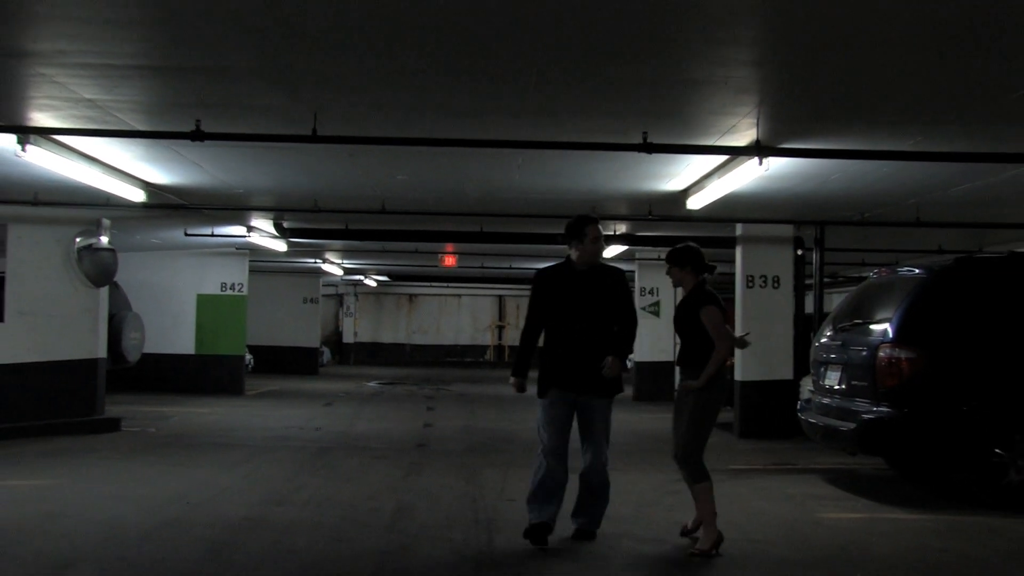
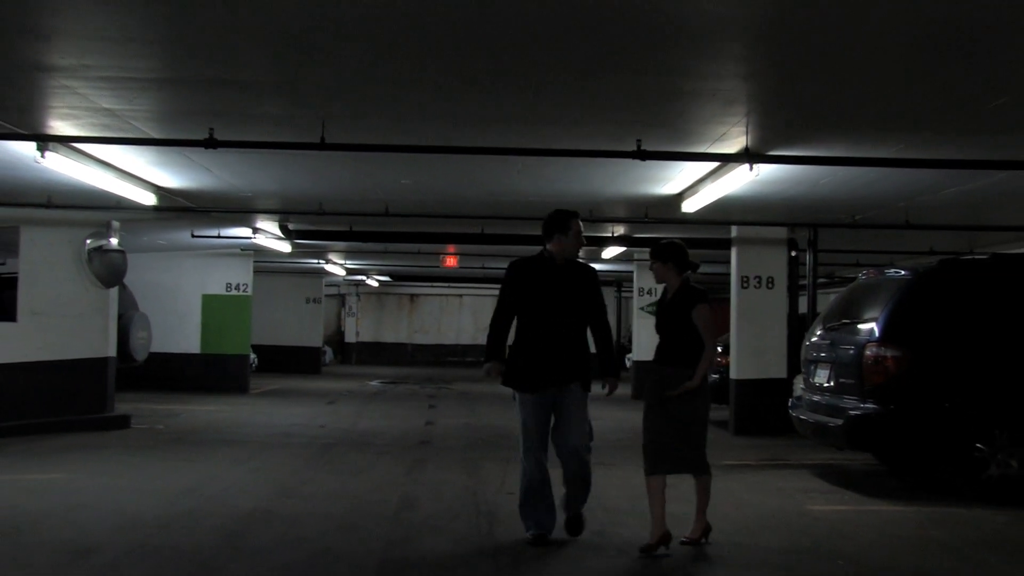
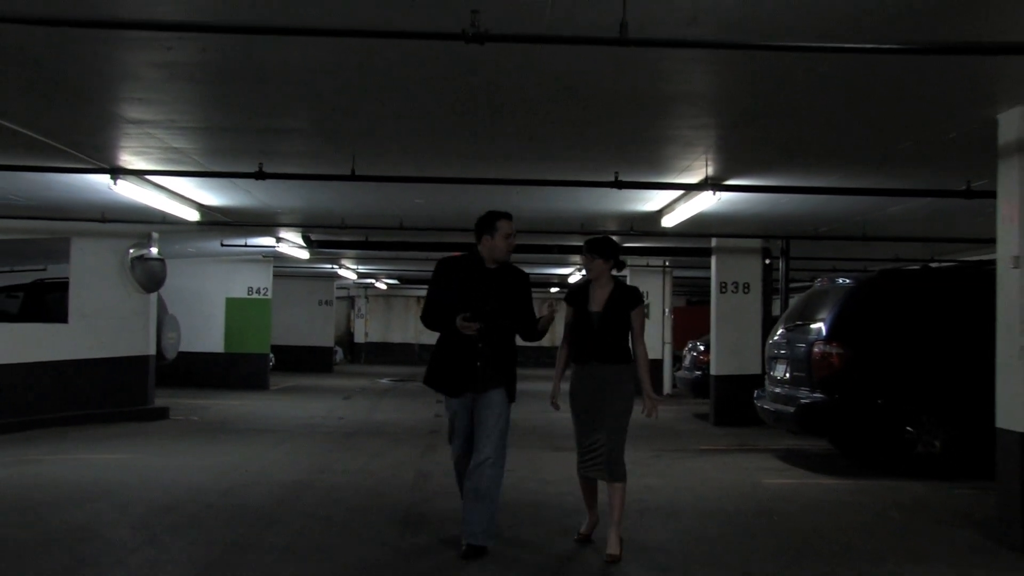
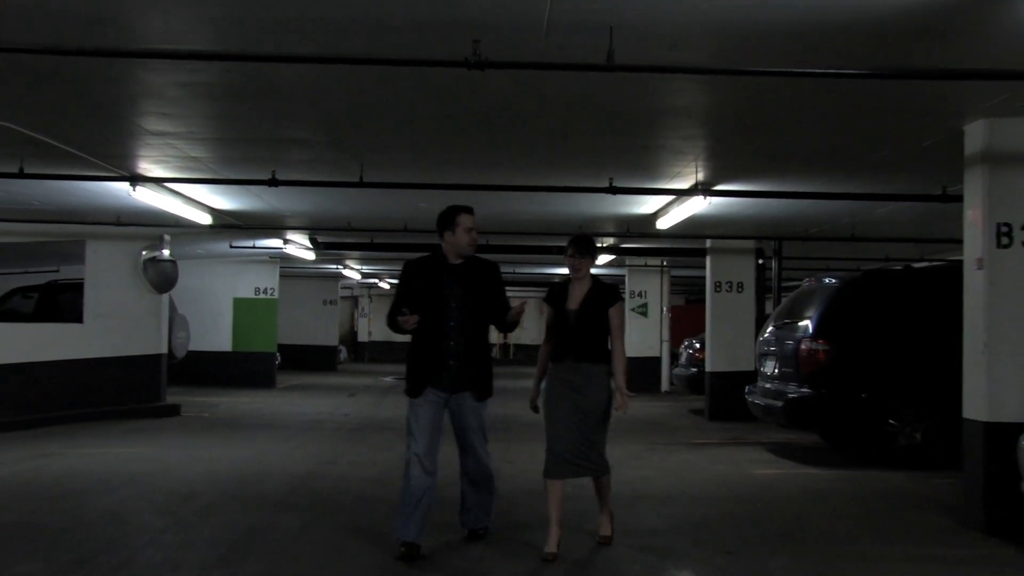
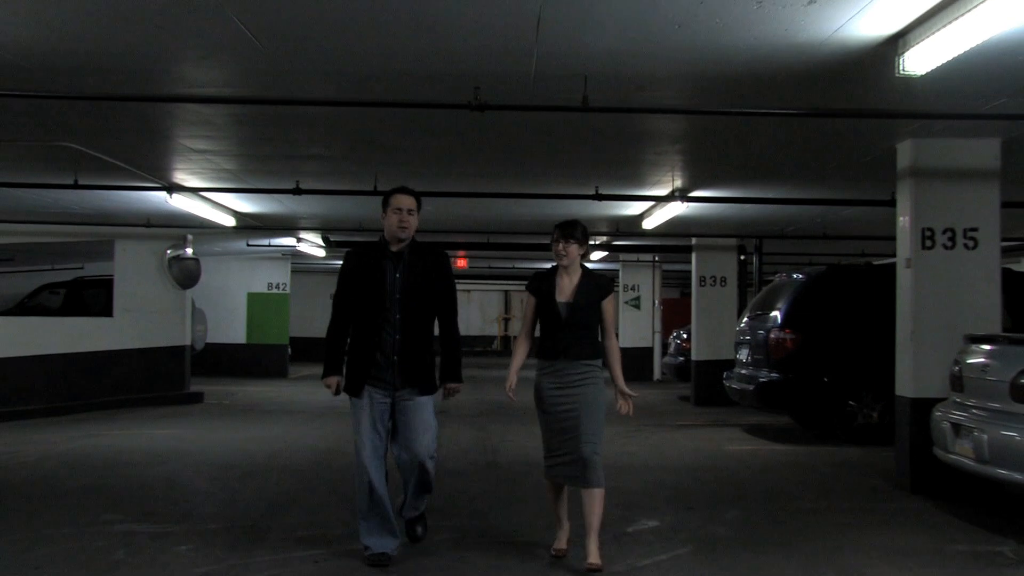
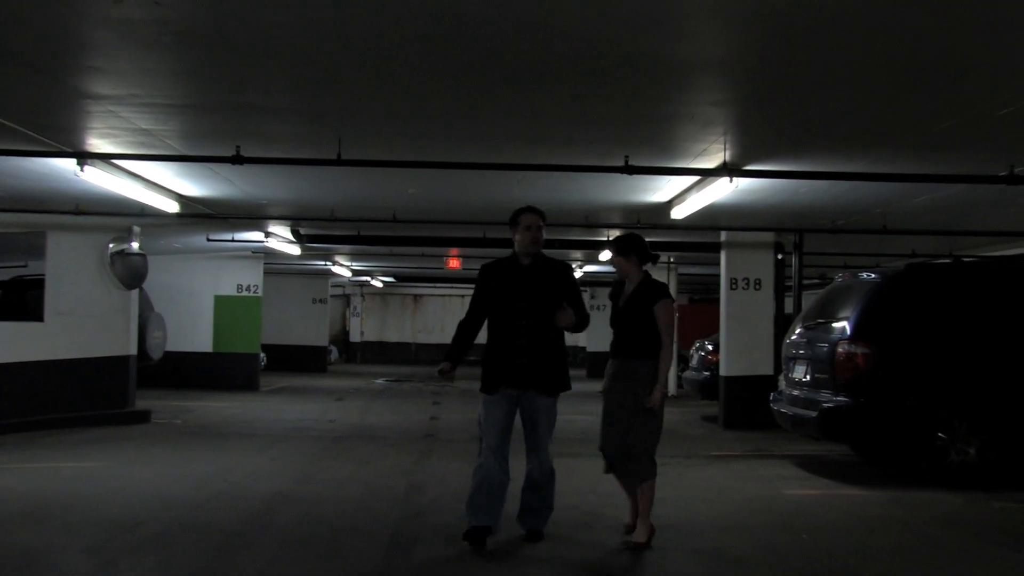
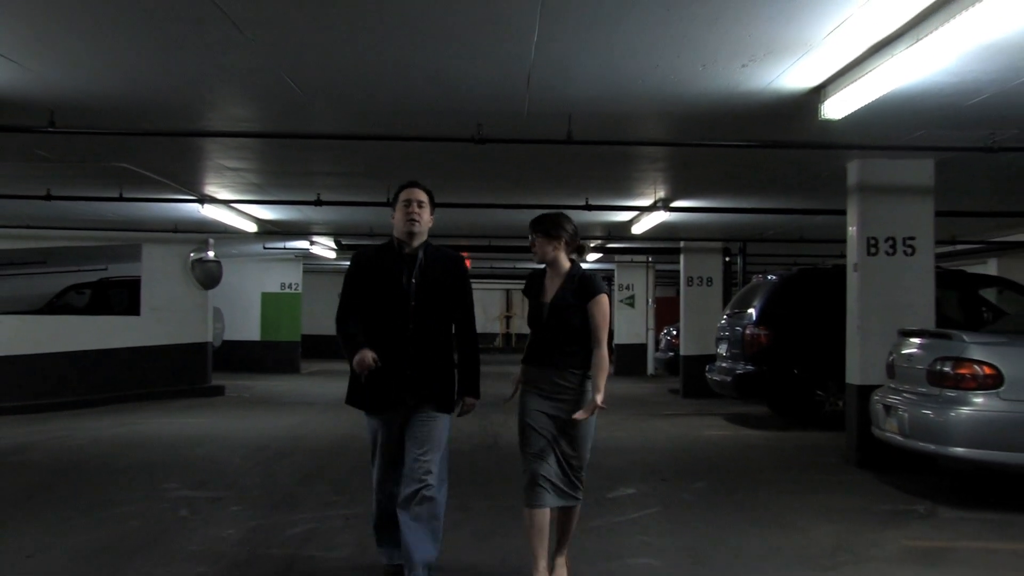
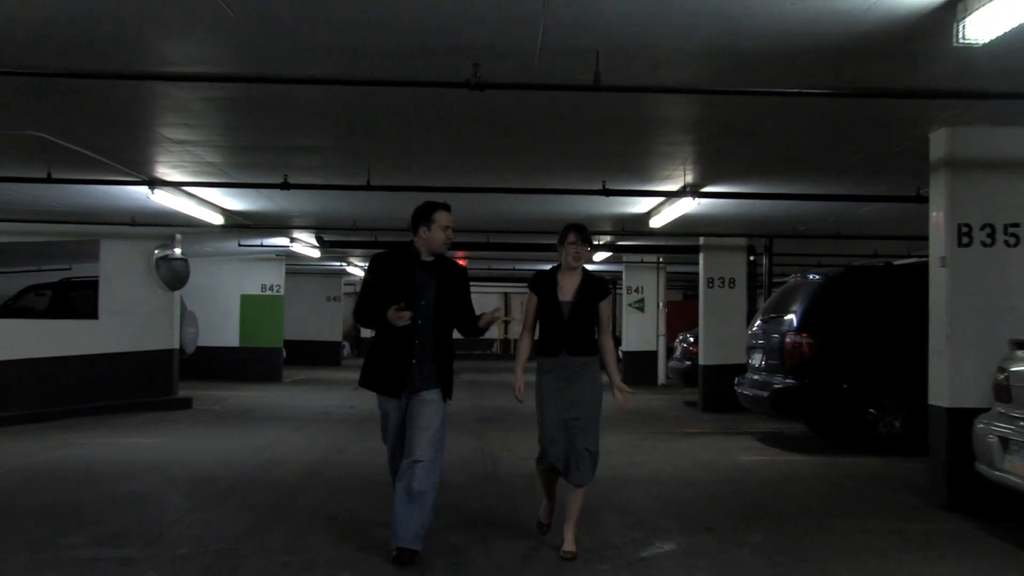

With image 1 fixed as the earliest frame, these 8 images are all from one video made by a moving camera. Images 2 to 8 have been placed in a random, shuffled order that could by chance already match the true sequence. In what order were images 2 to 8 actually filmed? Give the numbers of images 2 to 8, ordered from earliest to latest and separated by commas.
2, 6, 3, 4, 8, 5, 7
